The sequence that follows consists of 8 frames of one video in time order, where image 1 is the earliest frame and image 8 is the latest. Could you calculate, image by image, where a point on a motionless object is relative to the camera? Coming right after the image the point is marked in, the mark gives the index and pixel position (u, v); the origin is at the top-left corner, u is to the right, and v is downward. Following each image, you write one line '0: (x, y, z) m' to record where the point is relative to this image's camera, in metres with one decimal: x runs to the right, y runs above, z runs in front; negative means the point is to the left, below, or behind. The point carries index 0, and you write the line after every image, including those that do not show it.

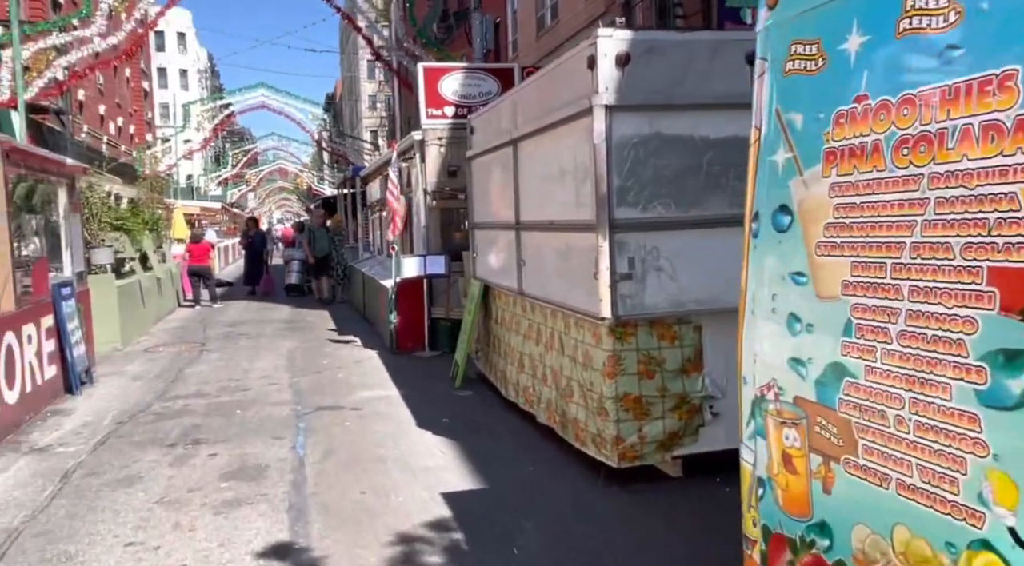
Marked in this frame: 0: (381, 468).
0: (-0.8, -1.1, +5.0) m
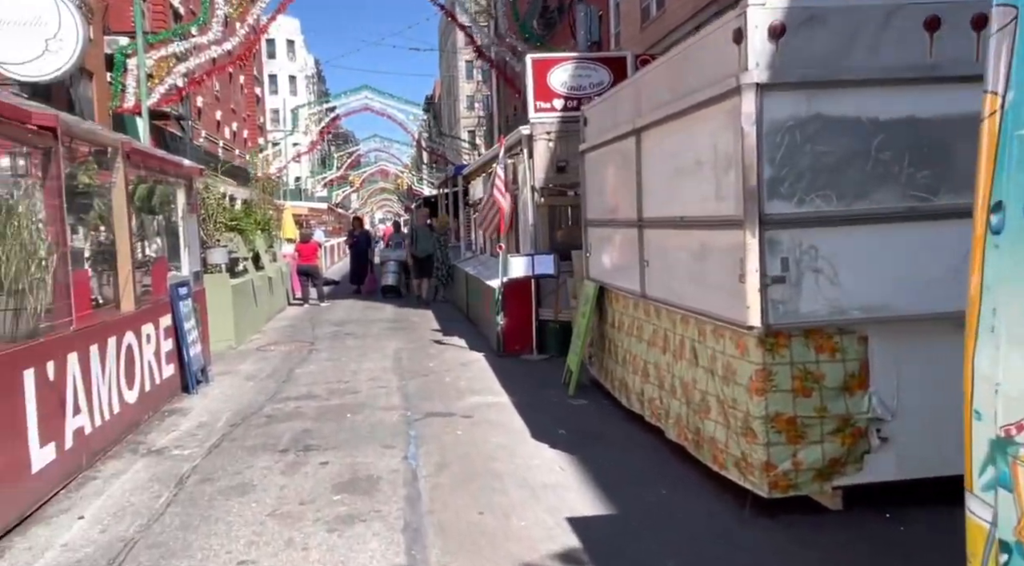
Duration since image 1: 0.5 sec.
0: (-0.1, -1.1, +4.7) m
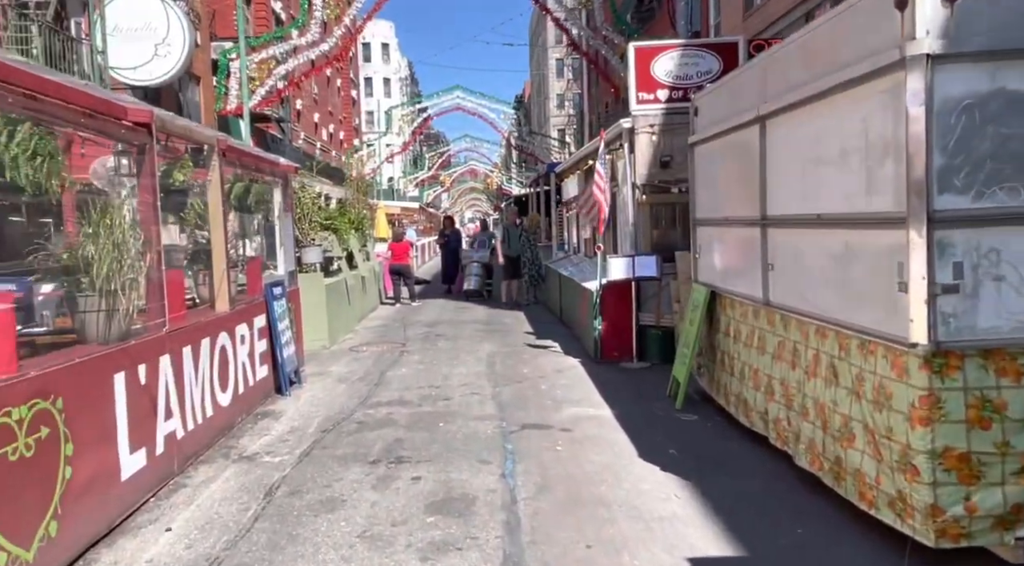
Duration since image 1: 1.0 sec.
0: (+0.5, -1.2, +4.3) m
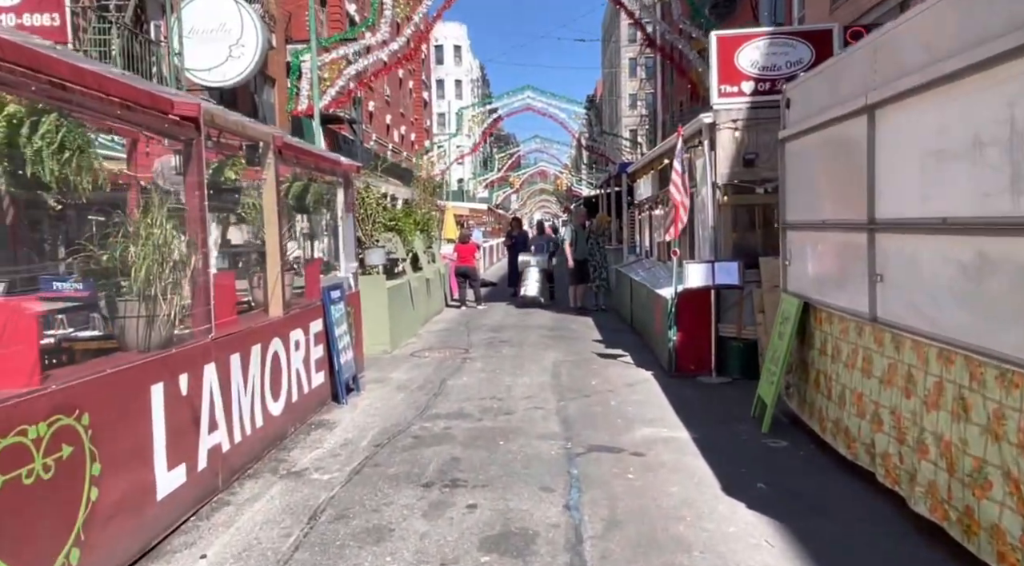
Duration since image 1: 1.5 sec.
0: (+0.8, -1.2, +3.7) m
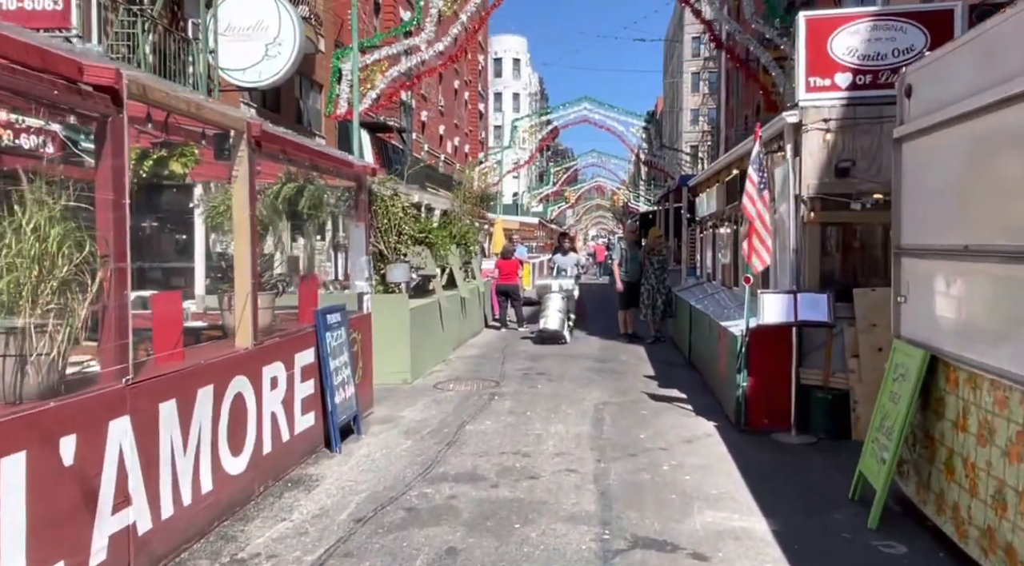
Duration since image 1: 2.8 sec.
0: (+0.7, -1.4, +2.2) m
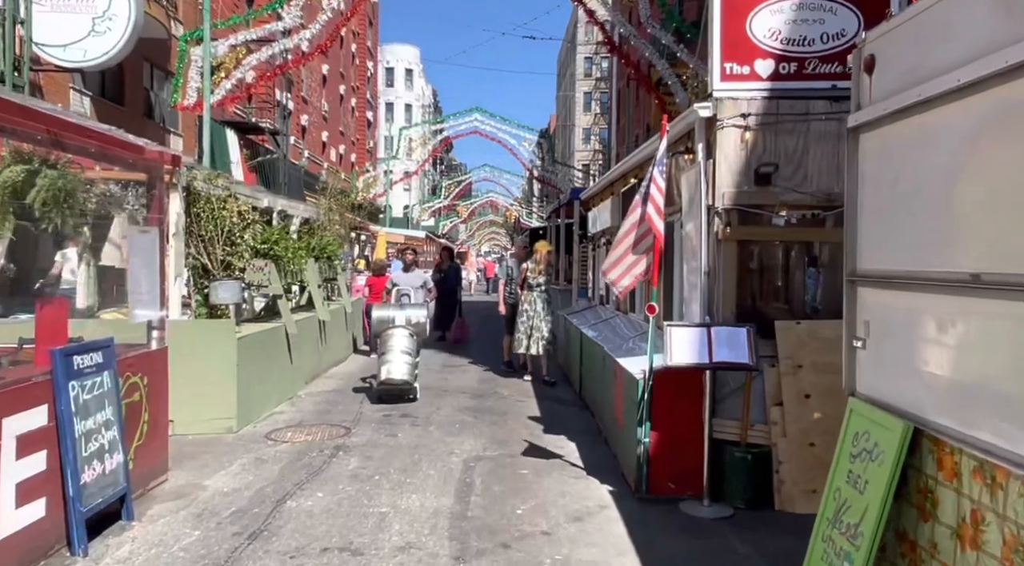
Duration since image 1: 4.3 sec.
0: (+0.3, -1.5, +0.6) m
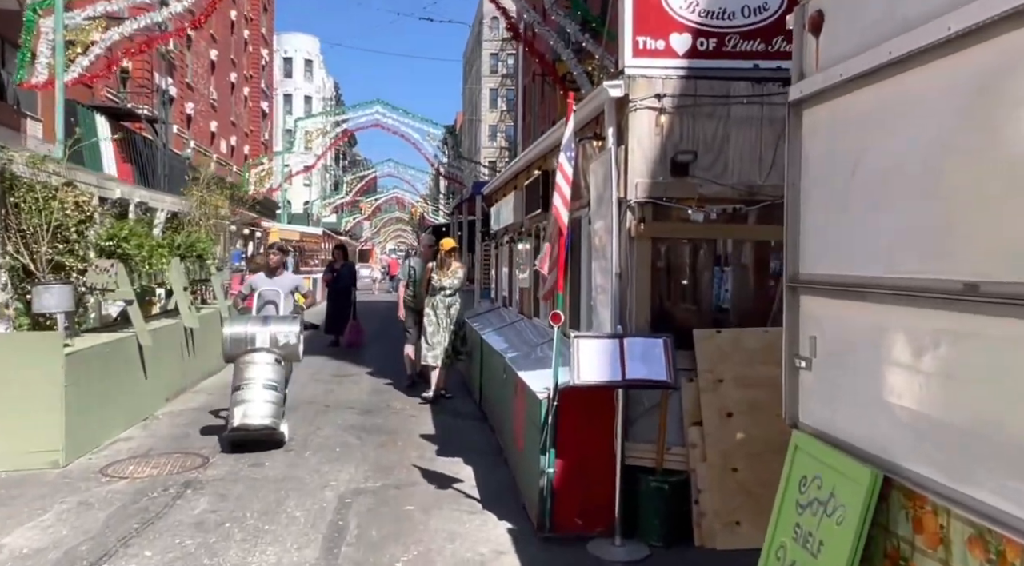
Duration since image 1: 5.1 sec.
0: (+0.2, -1.6, -0.3) m
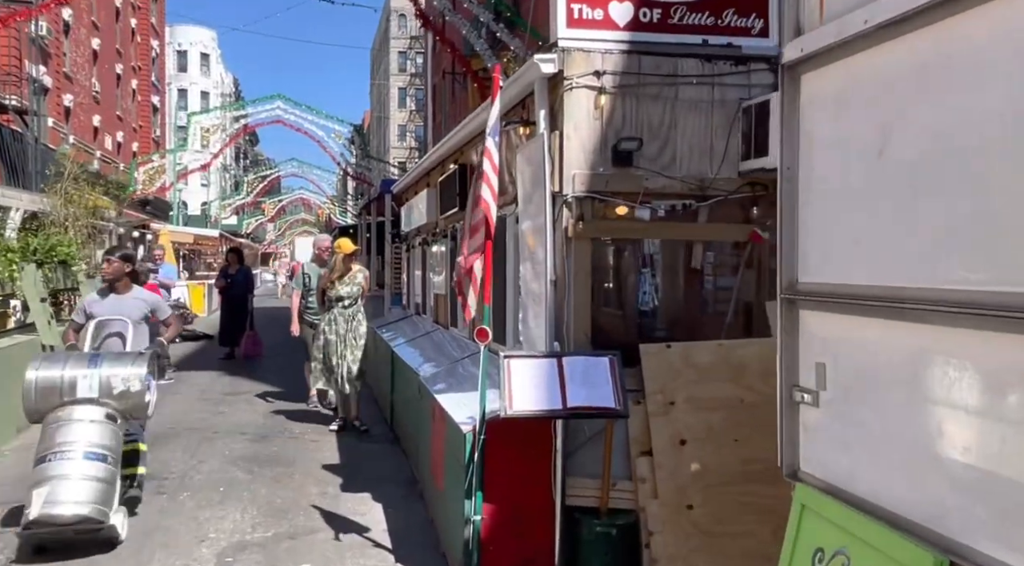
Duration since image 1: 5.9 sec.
0: (+0.3, -1.6, -1.2) m
